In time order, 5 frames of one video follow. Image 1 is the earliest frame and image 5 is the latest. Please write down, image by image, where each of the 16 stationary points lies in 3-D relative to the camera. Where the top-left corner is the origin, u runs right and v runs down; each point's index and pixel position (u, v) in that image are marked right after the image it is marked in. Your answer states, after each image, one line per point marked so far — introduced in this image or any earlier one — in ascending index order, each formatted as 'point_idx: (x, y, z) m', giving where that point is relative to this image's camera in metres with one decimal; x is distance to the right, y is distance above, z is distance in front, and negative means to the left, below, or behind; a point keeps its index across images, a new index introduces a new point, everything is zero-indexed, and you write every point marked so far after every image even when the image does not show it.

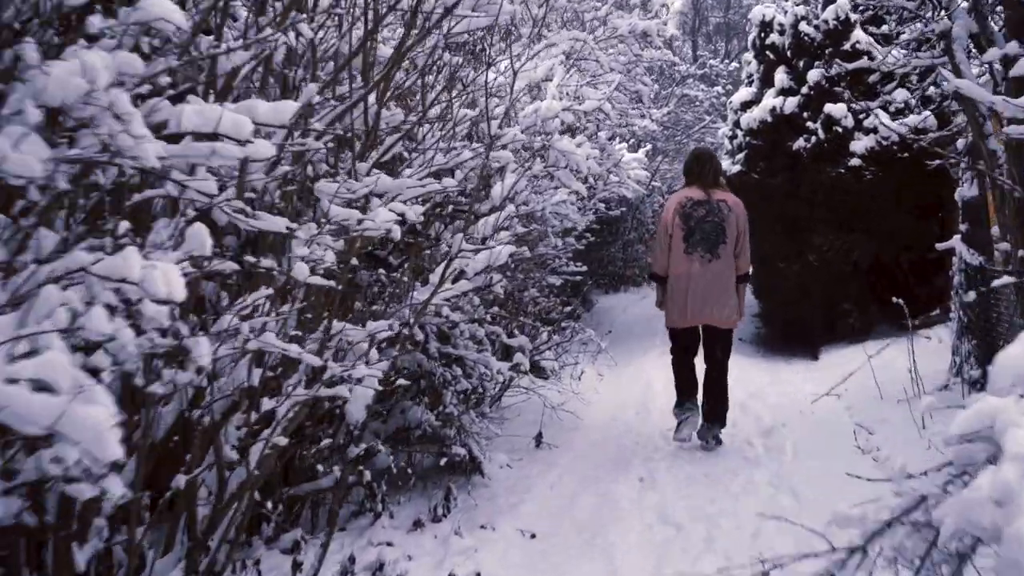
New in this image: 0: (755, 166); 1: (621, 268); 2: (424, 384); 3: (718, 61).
0: (+1.8, +0.9, +10.2) m
1: (+1.1, +0.2, +13.1) m
2: (-0.3, -0.3, +4.5) m
3: (+2.8, +3.0, +17.8) m
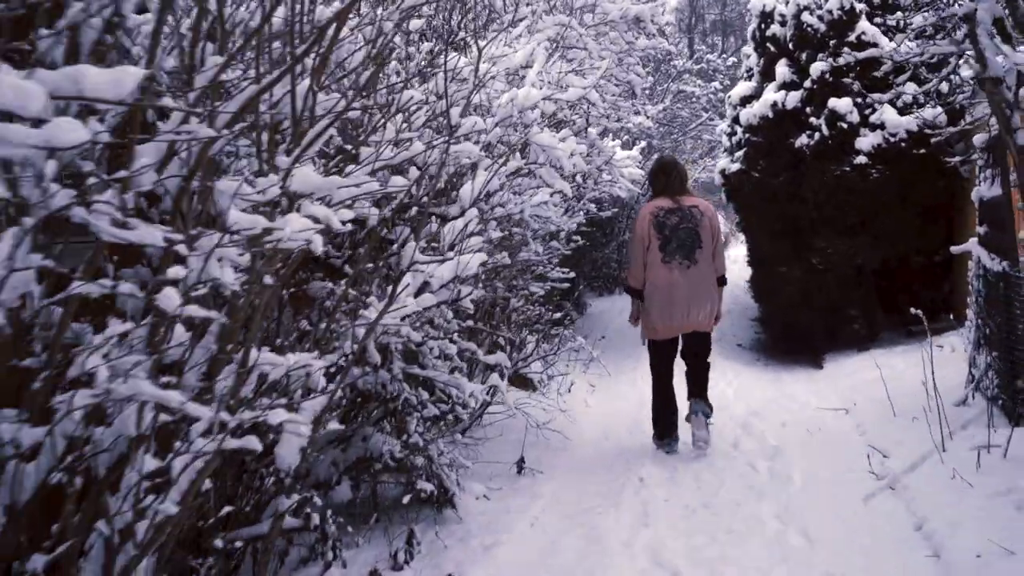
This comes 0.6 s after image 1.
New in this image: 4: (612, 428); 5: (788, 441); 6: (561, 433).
0: (+1.8, +0.9, +9.7) m
1: (+1.0, +0.2, +12.6) m
2: (-0.4, -0.4, +4.0) m
3: (+2.6, +3.0, +17.3) m
4: (+0.5, -0.7, +6.5) m
5: (+1.2, -0.7, +5.9) m
6: (+0.2, -0.6, +5.9) m
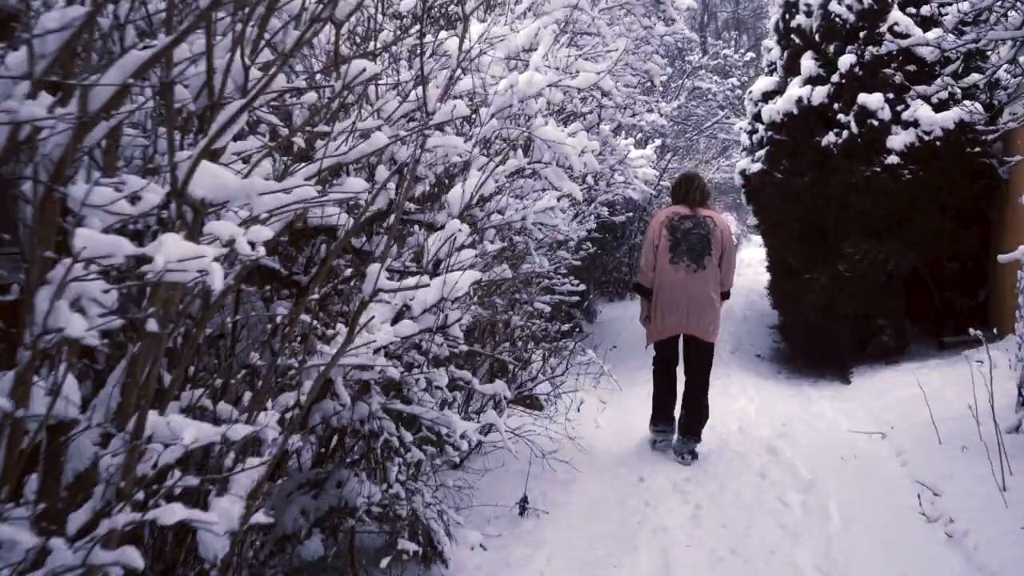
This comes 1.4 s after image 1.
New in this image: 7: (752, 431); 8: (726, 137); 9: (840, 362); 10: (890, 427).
0: (+1.8, +0.8, +9.1) m
1: (+1.0, +0.1, +12.0) m
2: (-0.4, -0.4, +3.4) m
3: (+2.7, +2.9, +16.7) m
4: (+0.5, -0.7, +5.9) m
5: (+1.2, -0.7, +5.3) m
6: (+0.2, -0.7, +5.3) m
7: (+1.2, -0.7, +6.6) m
8: (+2.5, +1.8, +15.9) m
9: (+2.2, -0.5, +9.0) m
10: (+1.7, -0.6, +6.2) m
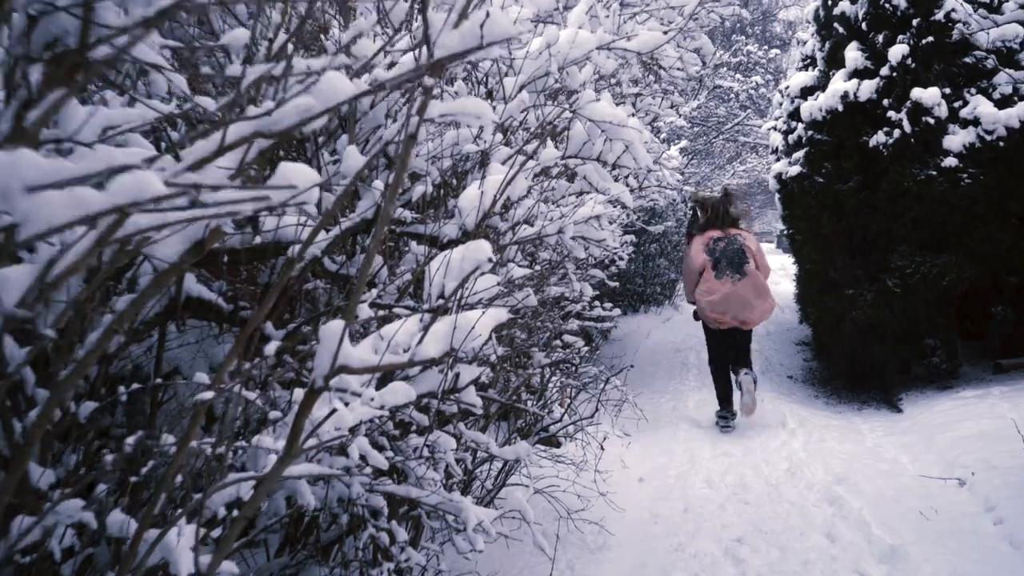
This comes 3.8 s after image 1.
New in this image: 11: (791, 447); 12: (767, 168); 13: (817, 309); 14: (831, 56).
0: (+1.9, +0.7, +8.2) m
1: (+1.1, 0.0, +11.1) m
2: (-0.3, -0.5, +2.5) m
3: (+2.8, +2.8, +15.8) m
4: (+0.6, -0.8, +5.0) m
5: (+1.3, -0.8, +4.4) m
6: (+0.3, -0.8, +4.4) m
7: (+1.2, -0.8, +5.7) m
8: (+2.6, +1.7, +15.0) m
9: (+2.3, -0.6, +8.1) m
10: (+1.8, -0.7, +5.3) m
11: (+1.3, -0.8, +6.4) m
12: (+3.3, +1.6, +17.2) m
13: (+2.0, -0.1, +8.6) m
14: (+2.0, +1.4, +8.4) m
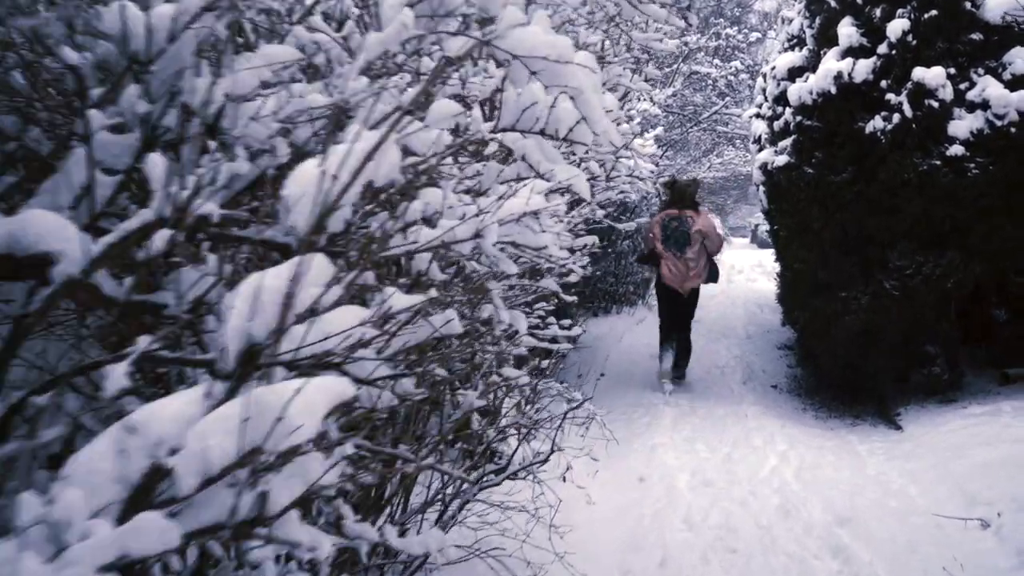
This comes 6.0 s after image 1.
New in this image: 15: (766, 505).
0: (+1.6, +0.7, +7.4) m
1: (+0.8, 0.0, +10.3) m
2: (-0.5, -0.5, +1.7) m
3: (+2.4, +2.8, +15.0) m
4: (+0.4, -0.8, +4.2) m
5: (+1.1, -0.9, +3.6) m
6: (+0.1, -0.8, +3.6) m
7: (+1.0, -0.8, +4.9) m
8: (+2.2, +1.7, +14.2) m
9: (+2.0, -0.6, +7.3) m
10: (+1.6, -0.7, +4.5) m
11: (+1.1, -0.8, +5.6) m
12: (+2.8, +1.6, +16.4) m
13: (+1.7, -0.1, +7.8) m
14: (+1.7, +1.4, +7.6) m
15: (+1.0, -0.8, +5.0) m
